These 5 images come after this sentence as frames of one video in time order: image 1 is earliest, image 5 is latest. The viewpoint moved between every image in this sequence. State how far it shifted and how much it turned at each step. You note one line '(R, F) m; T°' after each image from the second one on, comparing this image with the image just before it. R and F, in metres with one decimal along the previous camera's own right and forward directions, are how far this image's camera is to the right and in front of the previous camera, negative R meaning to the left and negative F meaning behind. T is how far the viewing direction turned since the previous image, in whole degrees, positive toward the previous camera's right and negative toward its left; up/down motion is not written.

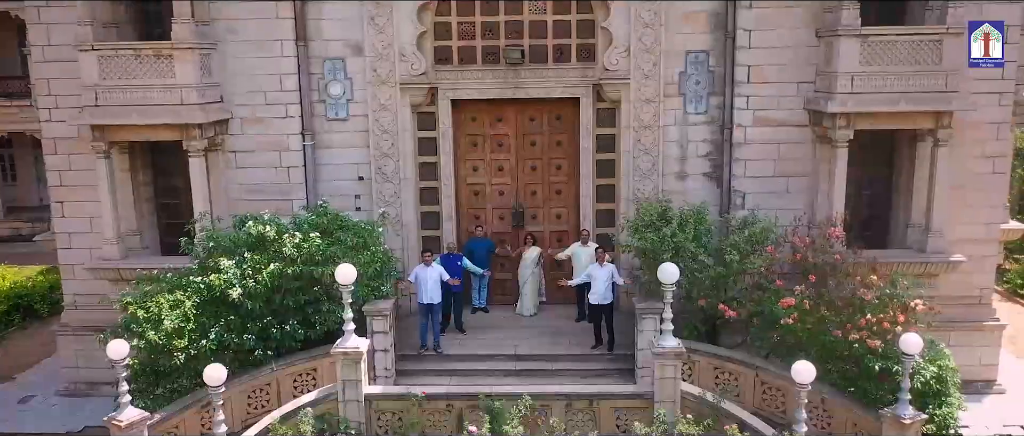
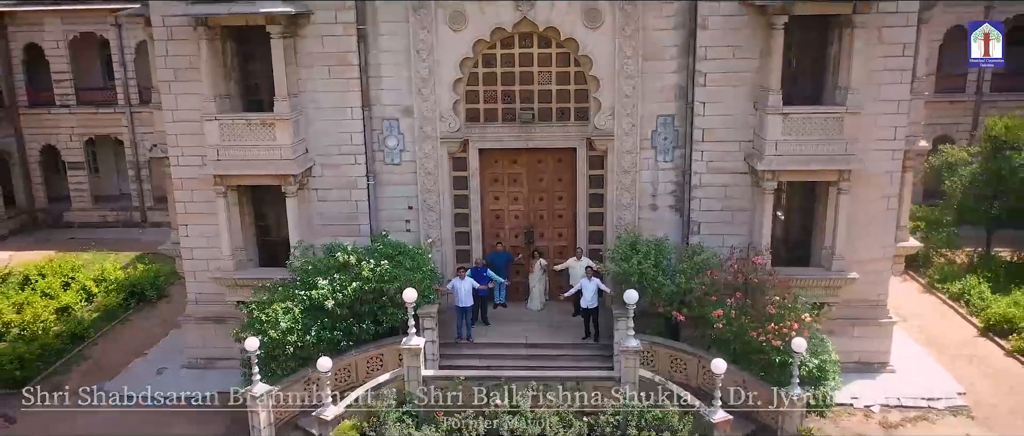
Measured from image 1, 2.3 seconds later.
(0.0, -3.6) m; -1°
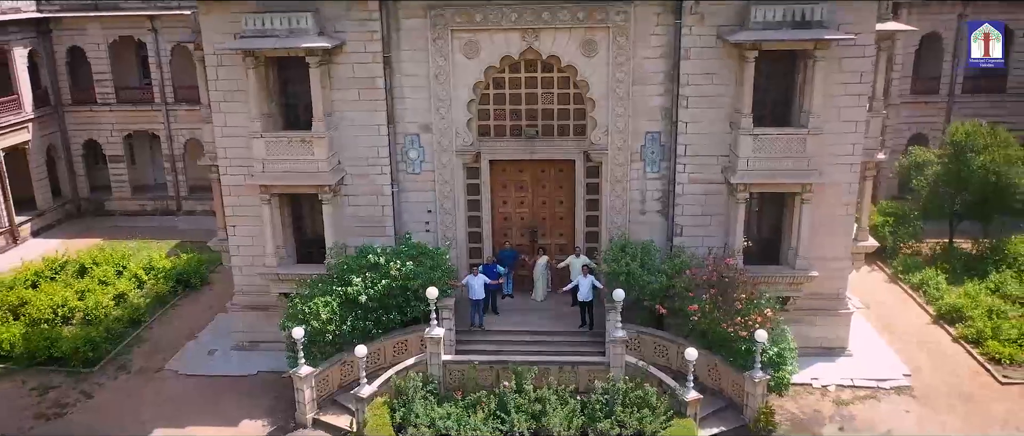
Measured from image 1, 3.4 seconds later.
(0.0, -2.1) m; 0°
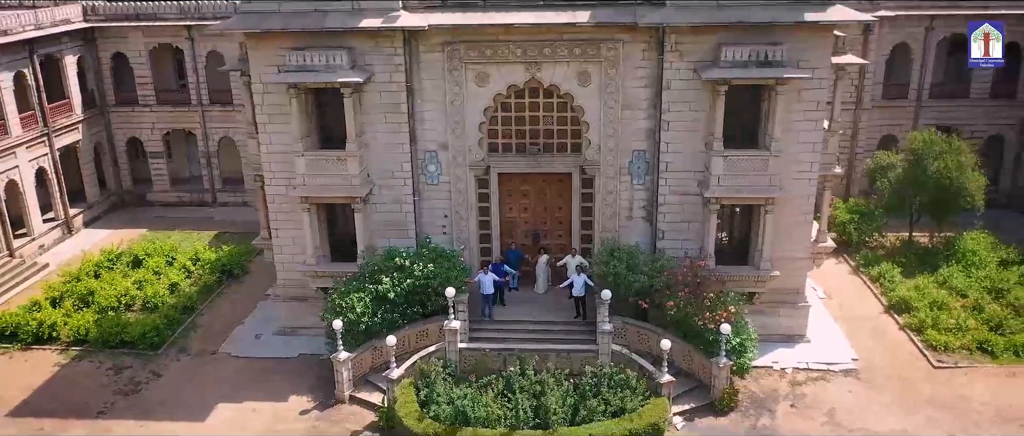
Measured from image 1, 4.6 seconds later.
(0.0, -2.6) m; 0°
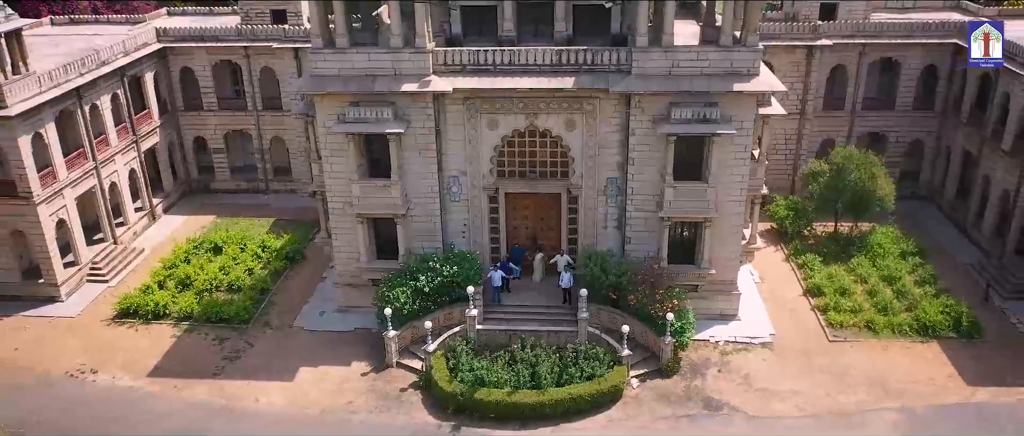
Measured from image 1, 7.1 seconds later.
(+0.1, -6.0) m; 0°
